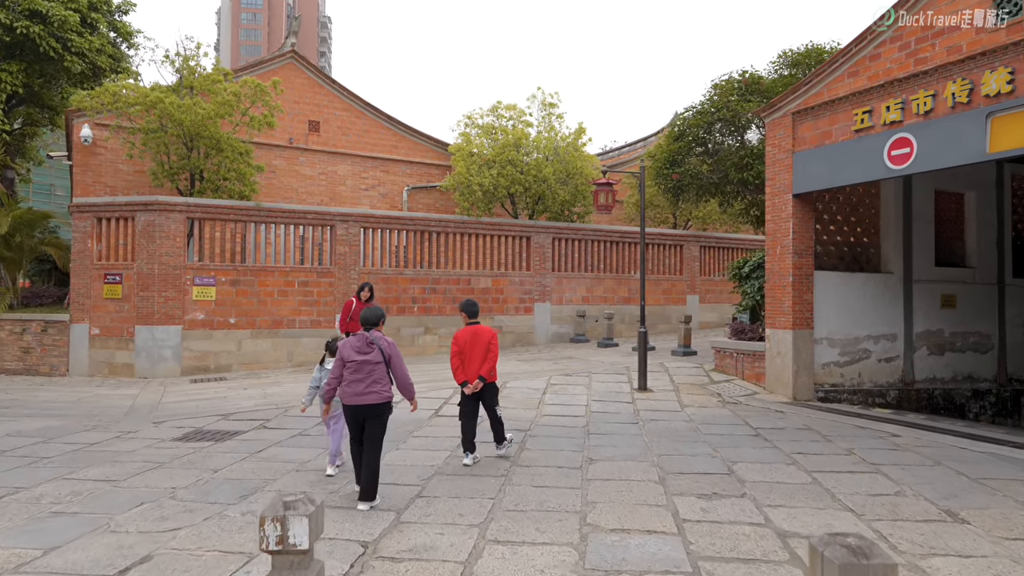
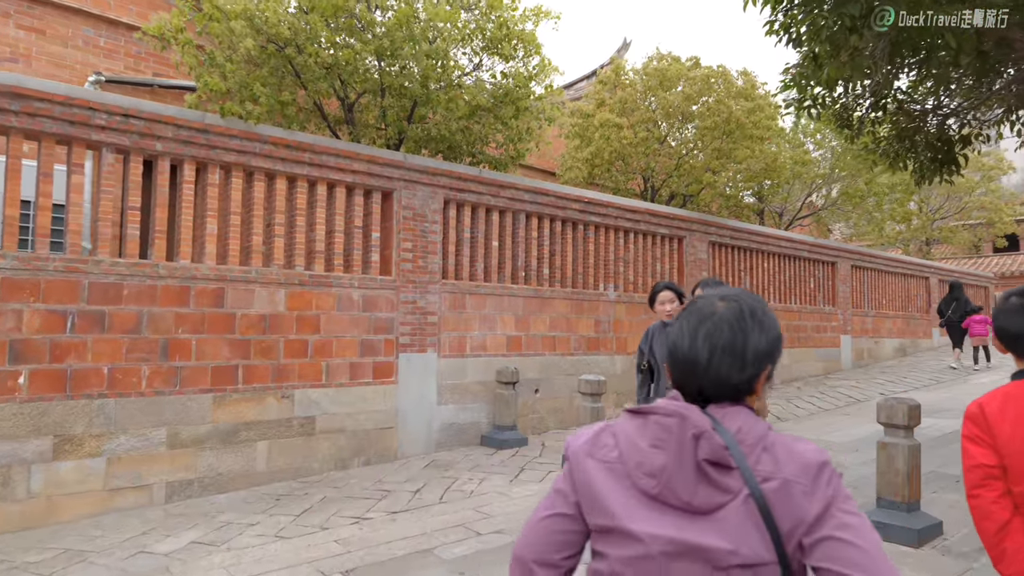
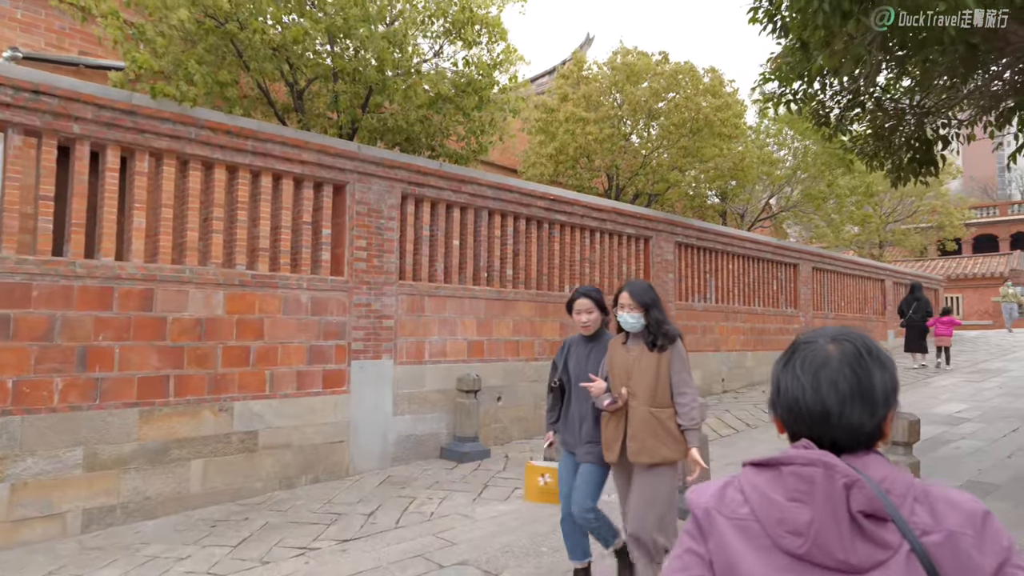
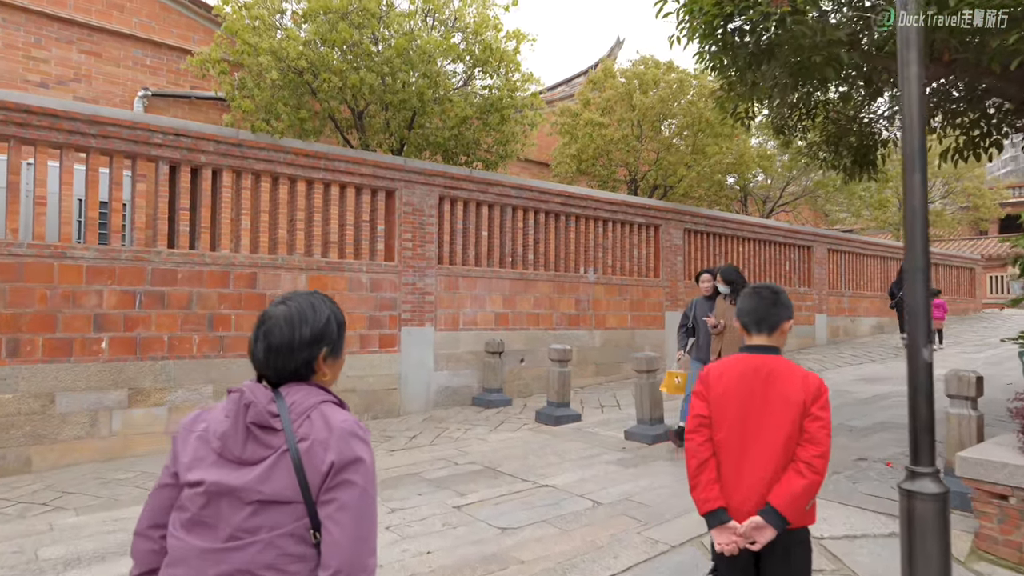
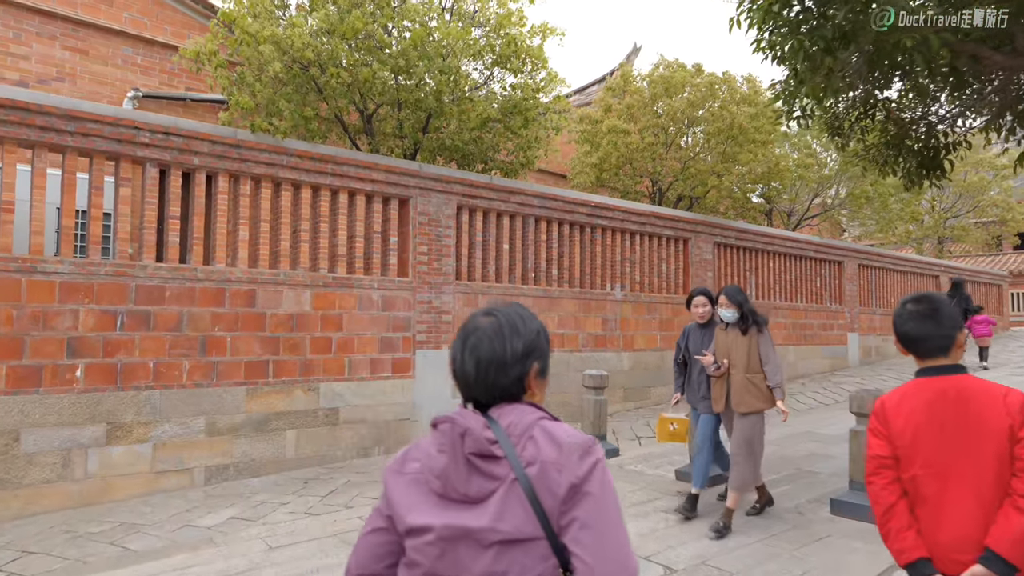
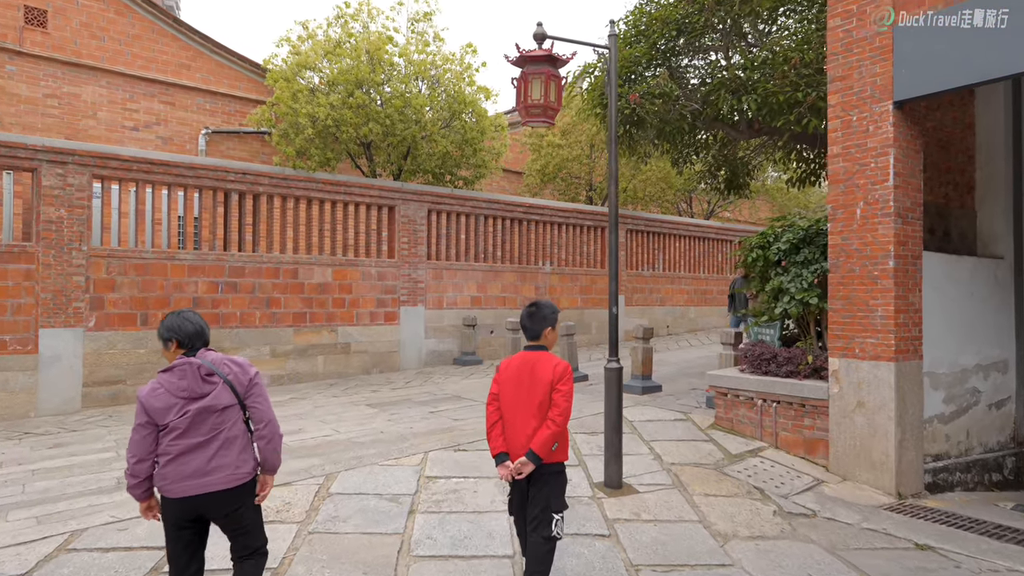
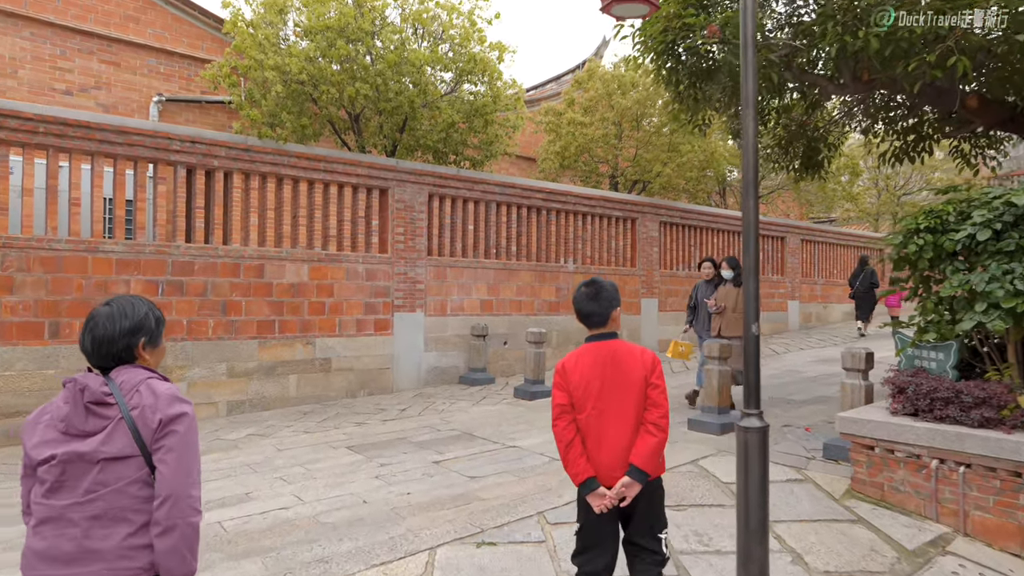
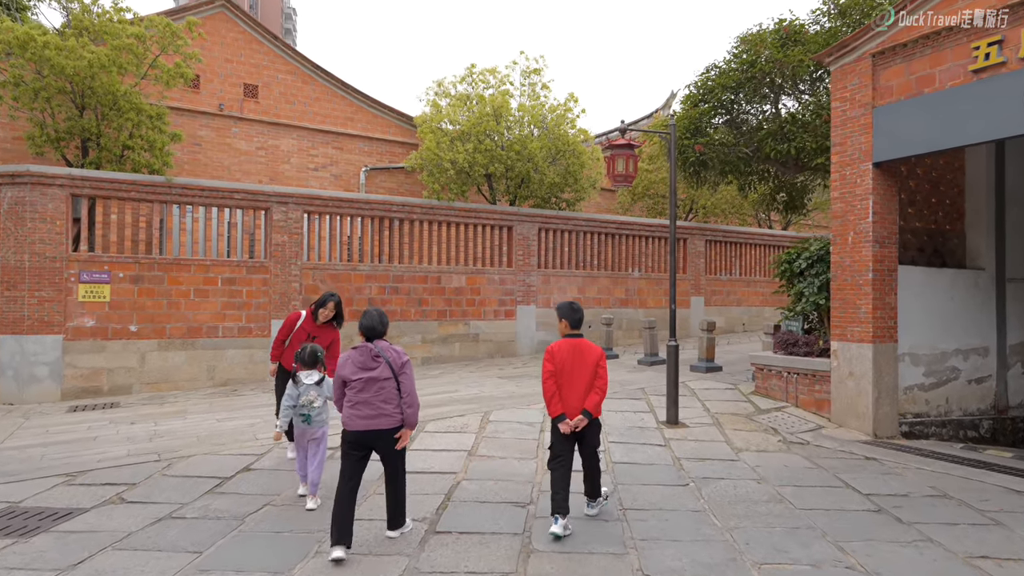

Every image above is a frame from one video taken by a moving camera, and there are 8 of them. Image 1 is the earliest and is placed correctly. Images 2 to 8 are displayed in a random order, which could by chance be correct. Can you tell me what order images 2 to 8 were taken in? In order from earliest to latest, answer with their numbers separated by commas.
8, 6, 7, 4, 5, 2, 3
